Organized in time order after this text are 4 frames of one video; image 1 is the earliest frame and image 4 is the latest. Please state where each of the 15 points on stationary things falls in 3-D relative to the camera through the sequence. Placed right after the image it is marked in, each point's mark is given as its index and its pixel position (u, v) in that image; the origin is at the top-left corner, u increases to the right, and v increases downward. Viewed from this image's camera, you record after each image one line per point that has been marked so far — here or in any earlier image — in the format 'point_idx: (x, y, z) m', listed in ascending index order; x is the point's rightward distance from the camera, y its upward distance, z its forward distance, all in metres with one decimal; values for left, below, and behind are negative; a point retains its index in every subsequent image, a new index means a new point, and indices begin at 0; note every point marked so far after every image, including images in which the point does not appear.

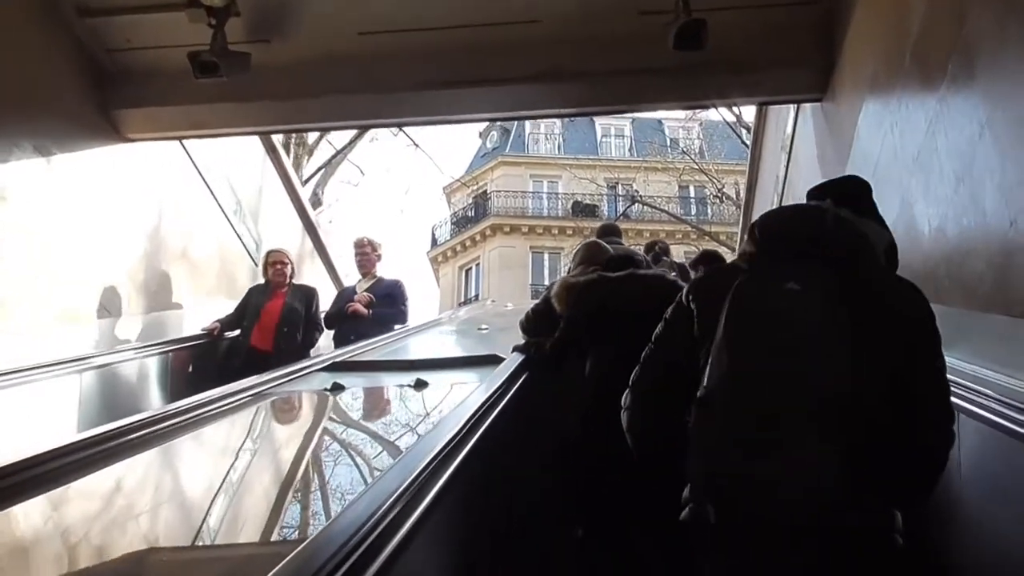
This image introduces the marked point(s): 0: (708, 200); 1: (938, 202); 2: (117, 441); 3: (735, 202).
0: (+3.5, +1.6, +14.8) m
1: (+1.3, +0.3, +2.5) m
2: (-1.3, -0.5, +2.7) m
3: (+3.5, +1.3, +13.0) m
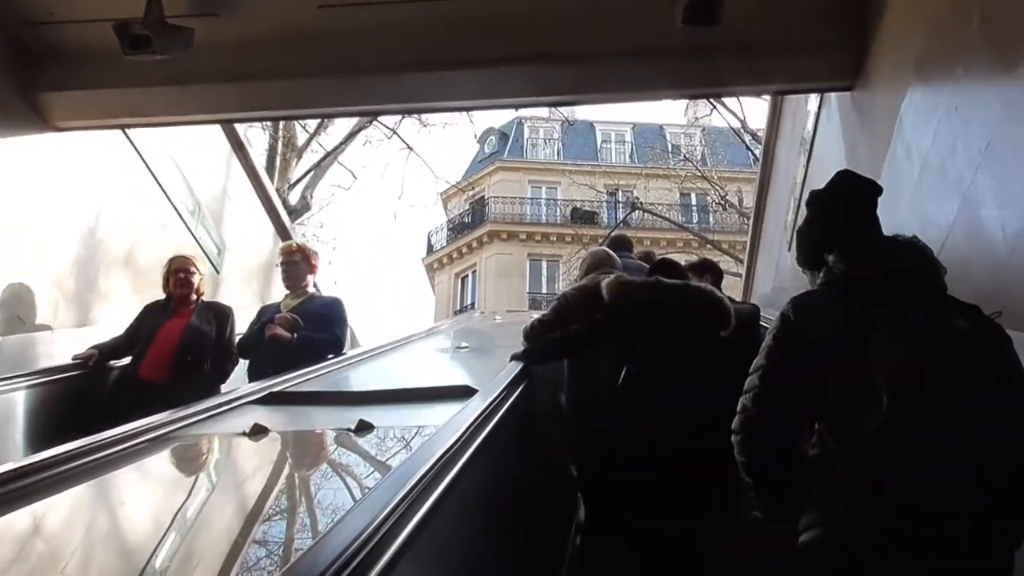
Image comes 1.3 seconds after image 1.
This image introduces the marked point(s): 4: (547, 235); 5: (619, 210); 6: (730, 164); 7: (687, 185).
0: (+3.4, +1.4, +14.3) m
1: (+1.2, +0.2, +2.1) m
2: (-1.3, -0.5, +2.2) m
3: (+3.4, +1.2, +12.6) m
4: (+0.8, +1.2, +18.7) m
5: (+2.0, +1.4, +15.4) m
6: (+3.8, +2.2, +14.6) m
7: (+3.1, +1.8, +14.7) m
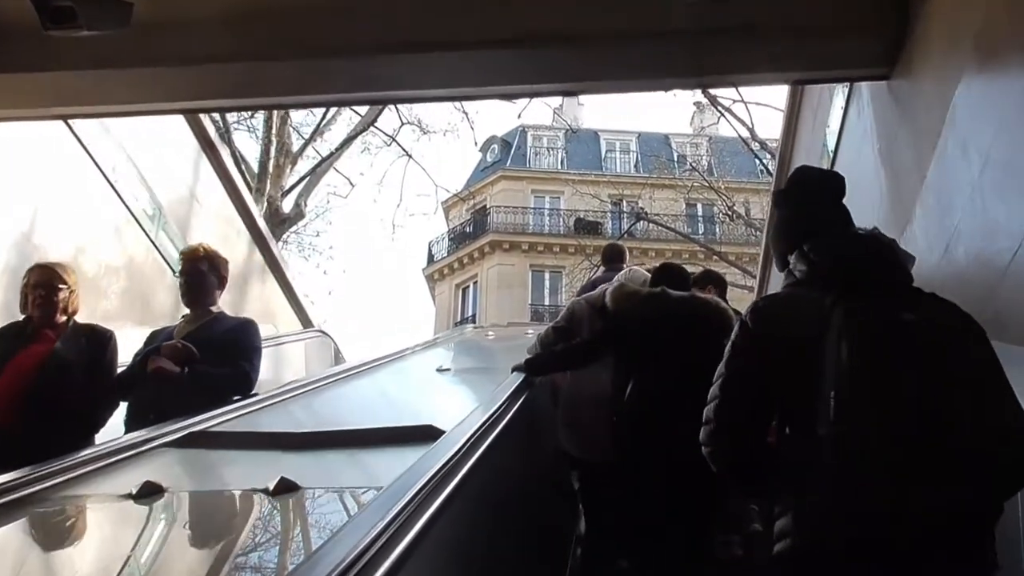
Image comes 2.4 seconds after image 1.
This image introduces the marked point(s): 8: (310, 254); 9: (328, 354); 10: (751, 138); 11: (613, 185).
0: (+3.5, +1.2, +13.9) m
1: (+1.2, +0.2, +1.7) m
2: (-1.4, -0.6, +1.9) m
3: (+3.5, +1.0, +12.2) m
4: (+0.8, +0.9, +18.4) m
5: (+2.0, +1.2, +15.1) m
6: (+3.9, +2.0, +14.2) m
7: (+3.1, +1.6, +14.3) m
8: (-3.5, +0.6, +14.5) m
9: (-1.5, -0.5, +6.4) m
10: (+3.3, +2.1, +11.7) m
11: (+1.9, +1.9, +15.4) m
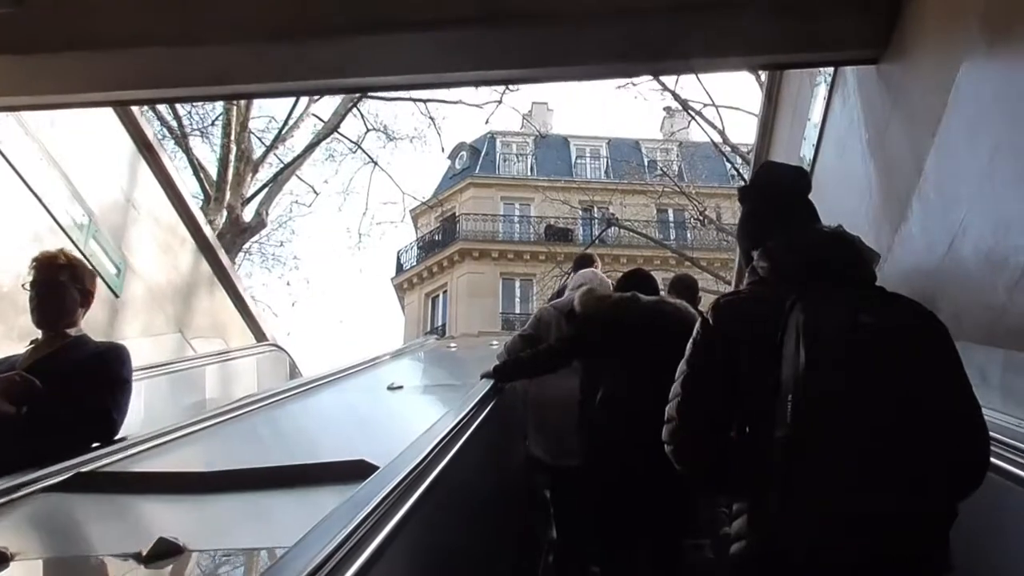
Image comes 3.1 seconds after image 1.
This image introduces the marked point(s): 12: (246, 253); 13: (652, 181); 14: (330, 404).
0: (+2.9, +1.1, +13.8) m
1: (+1.1, +0.2, +1.5) m
2: (-1.5, -0.6, +1.6) m
3: (+3.0, +0.9, +12.1) m
4: (+0.2, +0.8, +18.1) m
5: (+1.5, +1.1, +14.9) m
6: (+3.3, +1.9, +14.1) m
7: (+2.6, +1.5, +14.1) m
8: (-4.1, +0.4, +14.1) m
9: (-1.7, -0.6, +6.1) m
10: (+2.9, +2.0, +11.5) m
11: (+1.3, +1.8, +15.2) m
12: (-4.5, +0.6, +13.9) m
13: (+2.3, +1.8, +13.7) m
14: (-1.2, -0.7, +5.3) m
